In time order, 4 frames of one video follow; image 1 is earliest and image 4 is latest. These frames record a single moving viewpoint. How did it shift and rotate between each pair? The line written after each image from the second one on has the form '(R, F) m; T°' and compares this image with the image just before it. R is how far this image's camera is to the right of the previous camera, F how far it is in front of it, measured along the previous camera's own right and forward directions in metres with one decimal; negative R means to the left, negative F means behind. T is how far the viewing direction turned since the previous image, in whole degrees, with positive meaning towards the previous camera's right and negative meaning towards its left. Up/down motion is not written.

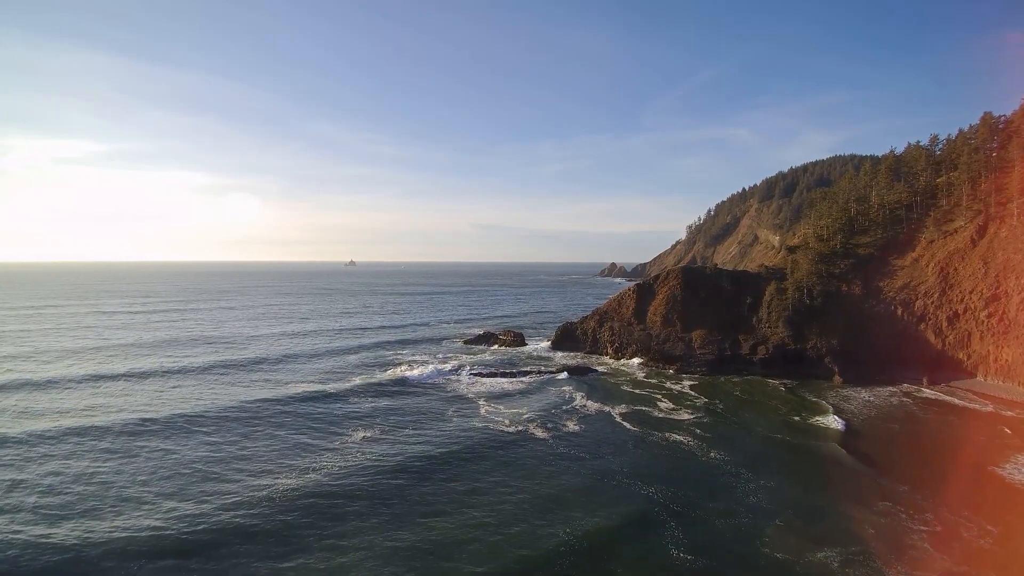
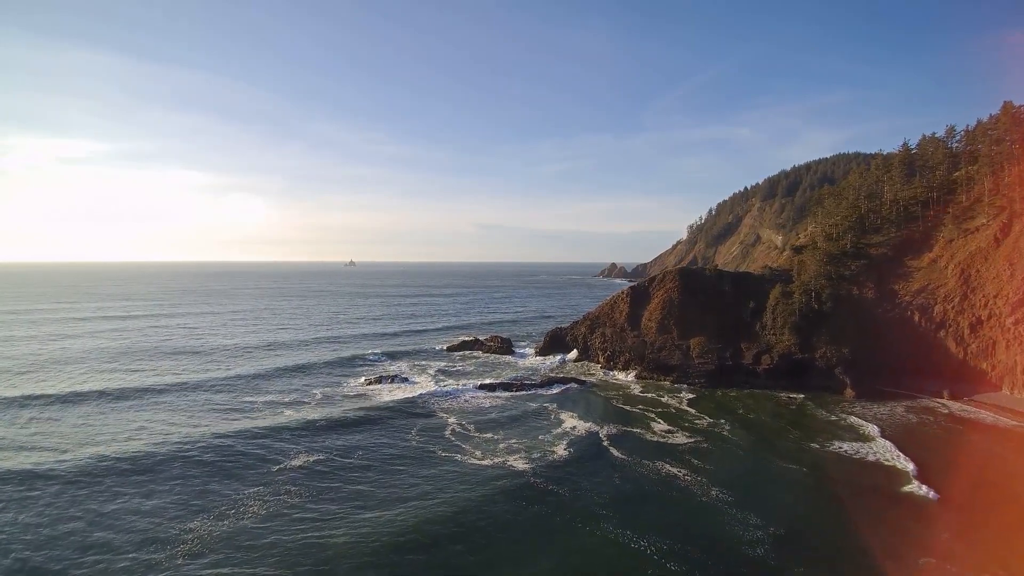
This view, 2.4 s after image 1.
(+2.0, +4.4) m; 0°
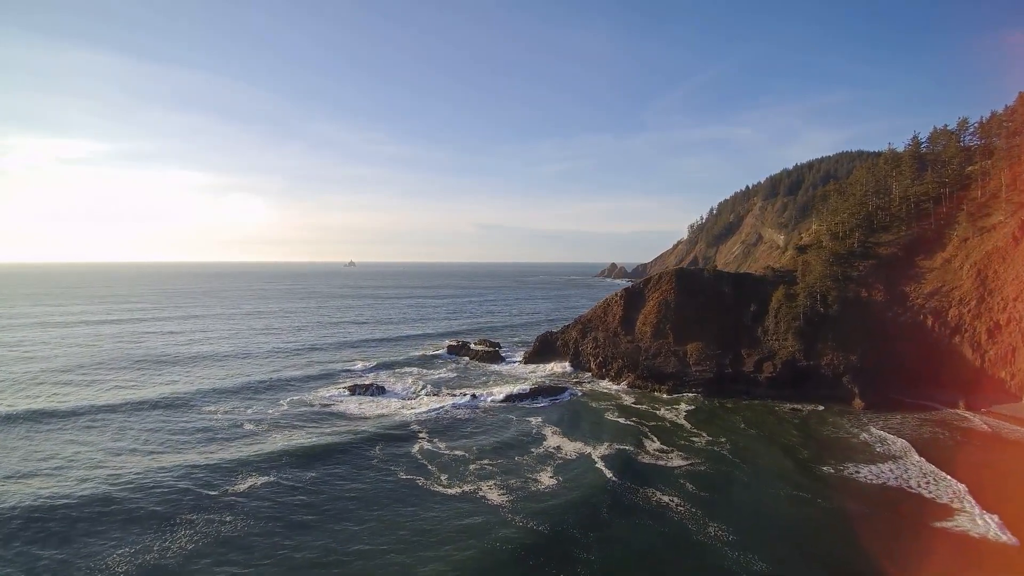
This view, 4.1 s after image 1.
(+1.6, +3.2) m; 0°
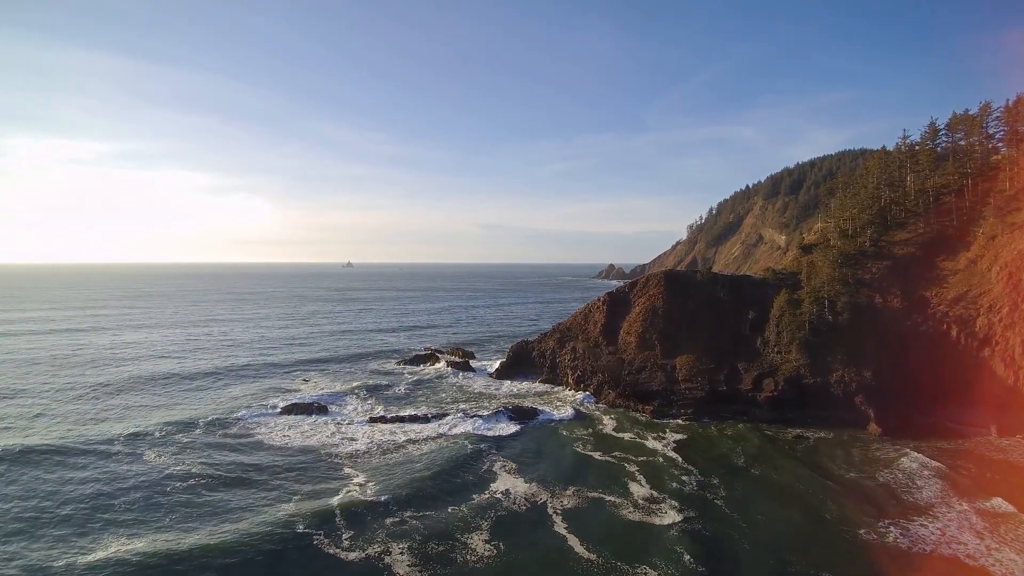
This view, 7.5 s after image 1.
(+3.3, +5.9) m; 0°
